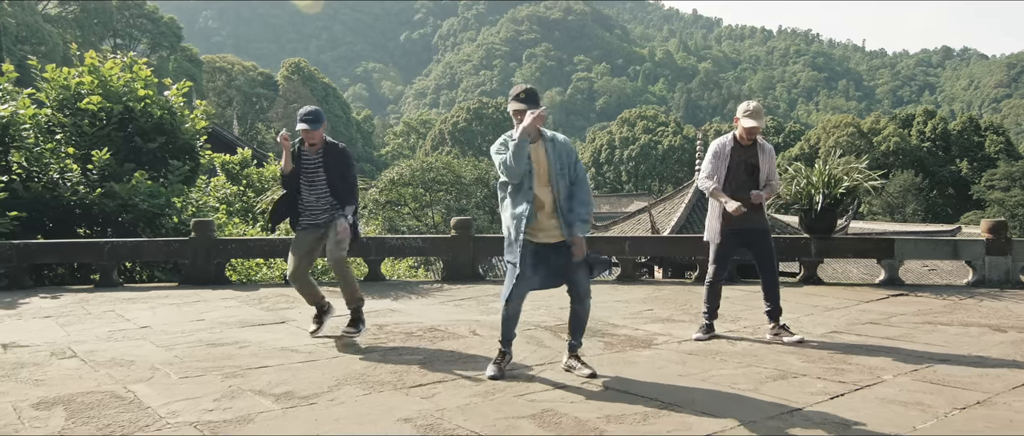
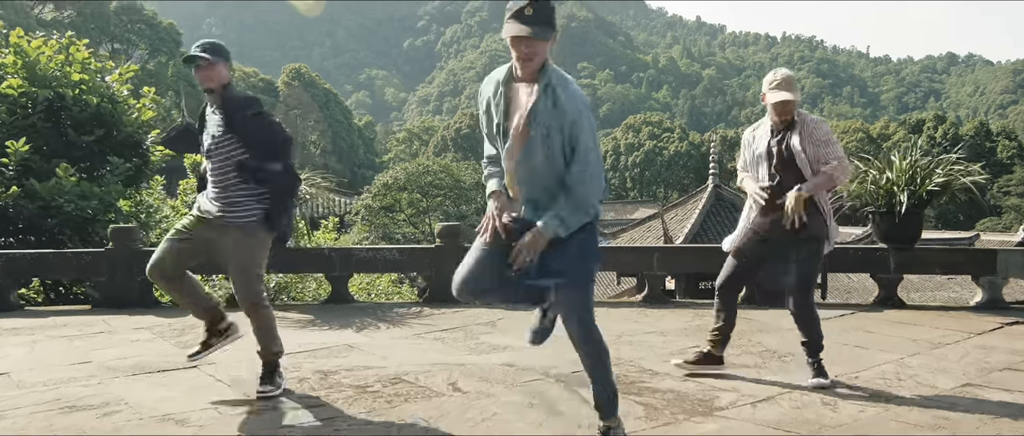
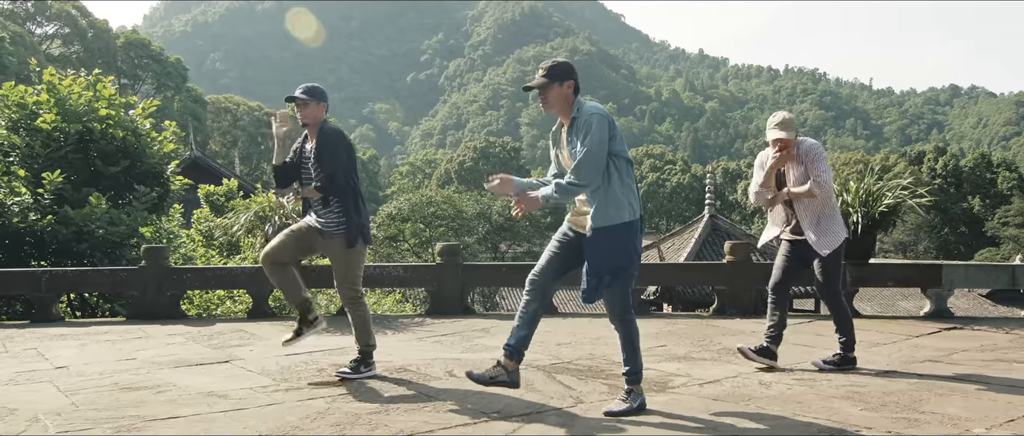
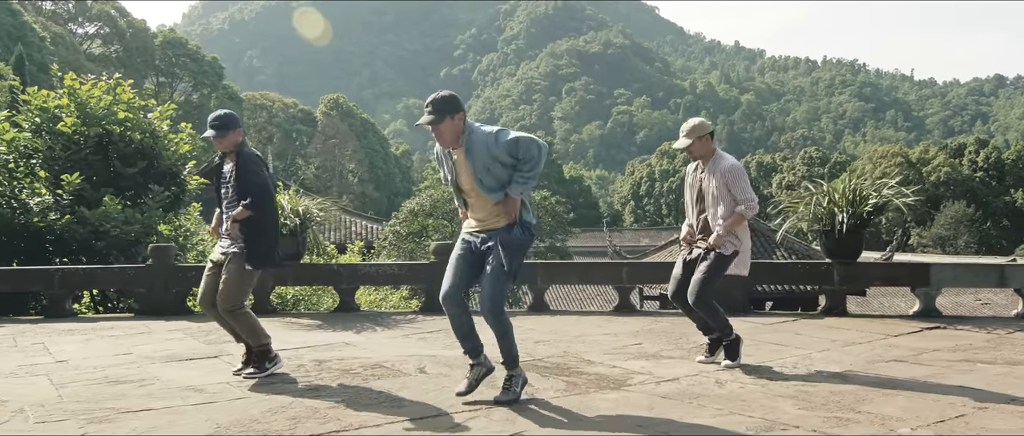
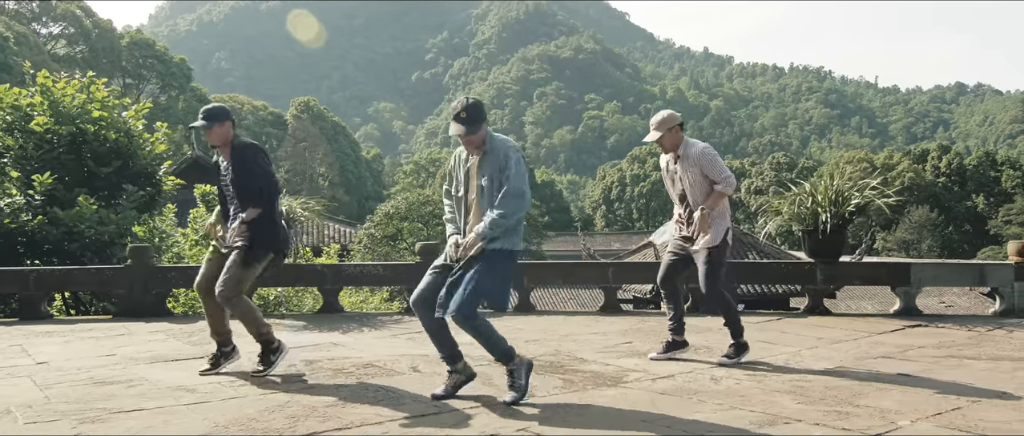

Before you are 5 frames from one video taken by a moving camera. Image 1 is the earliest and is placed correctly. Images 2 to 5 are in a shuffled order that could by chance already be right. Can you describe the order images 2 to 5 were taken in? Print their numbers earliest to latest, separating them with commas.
2, 3, 5, 4
